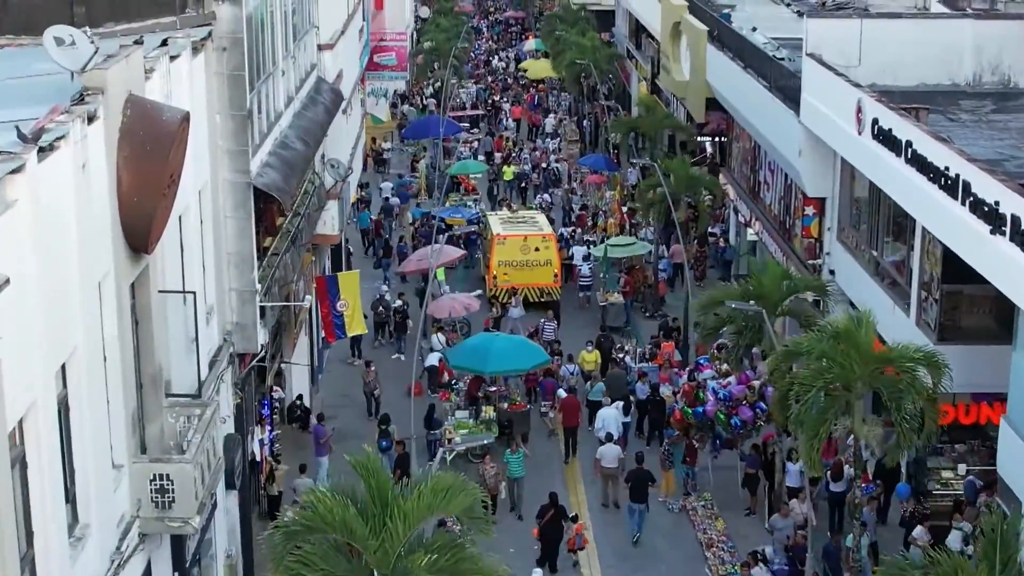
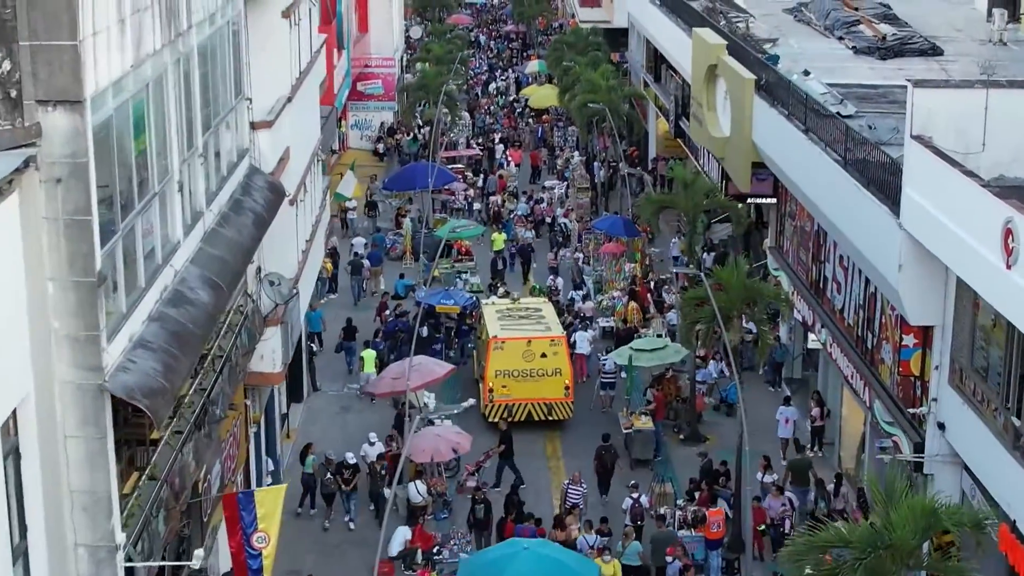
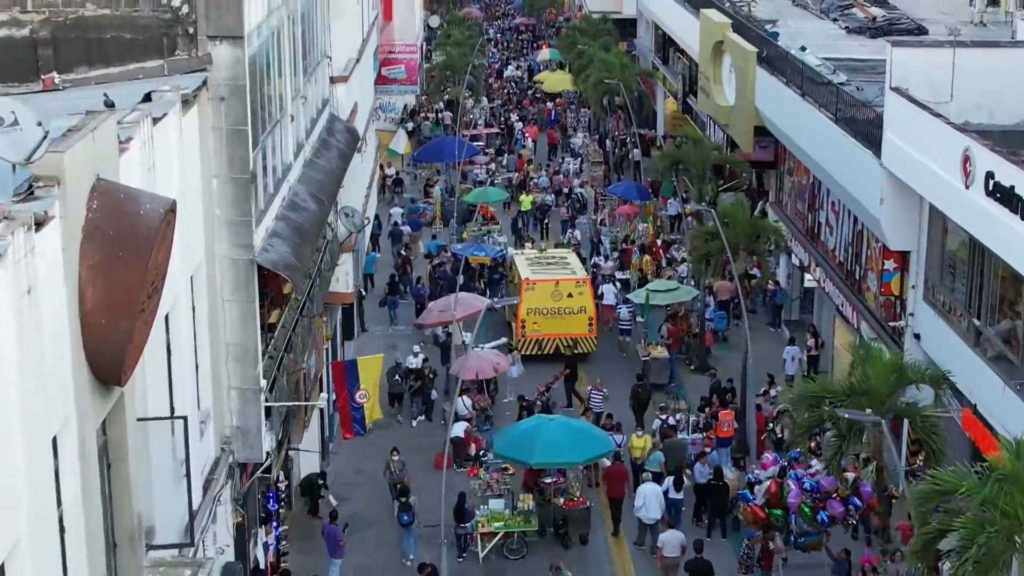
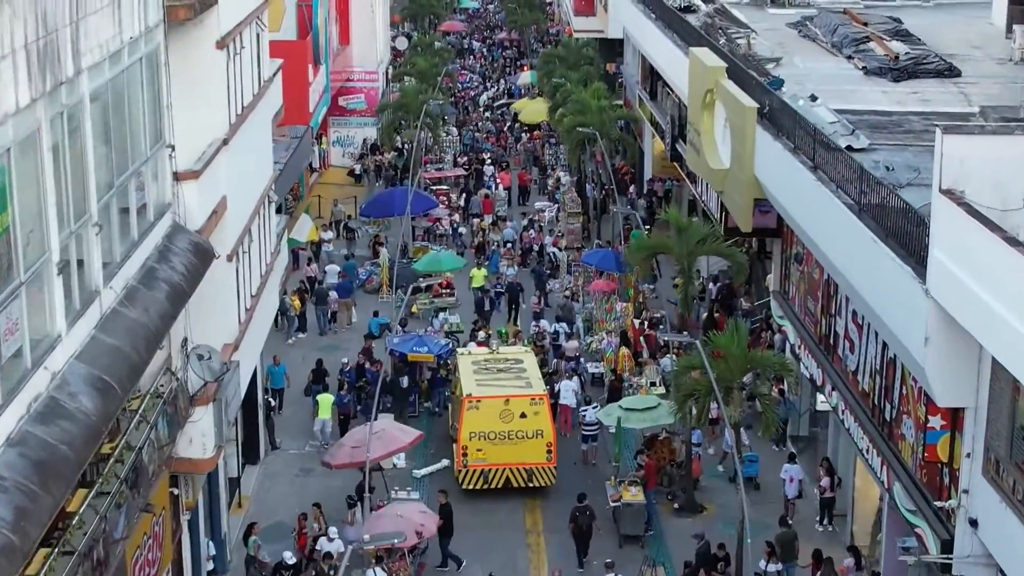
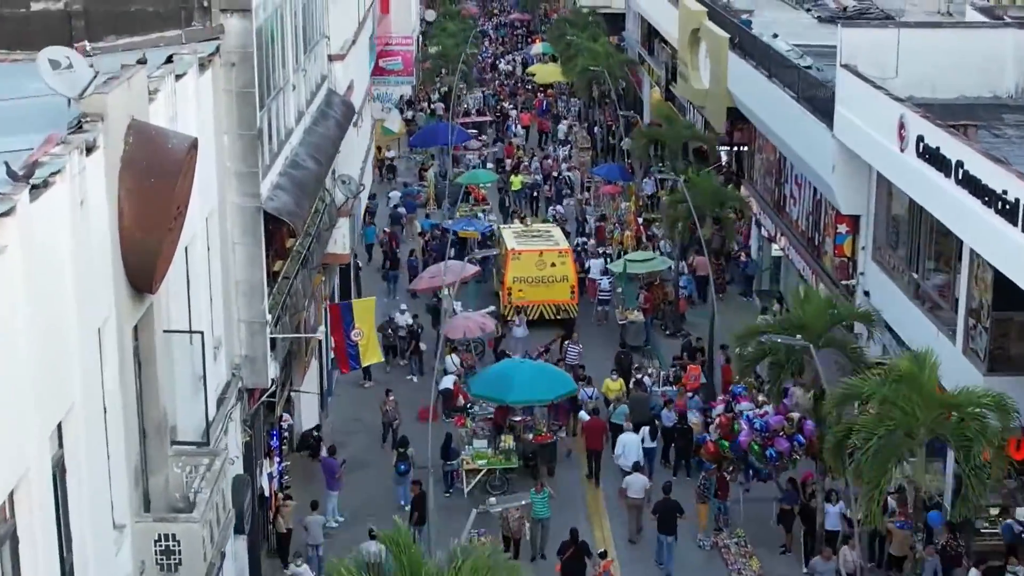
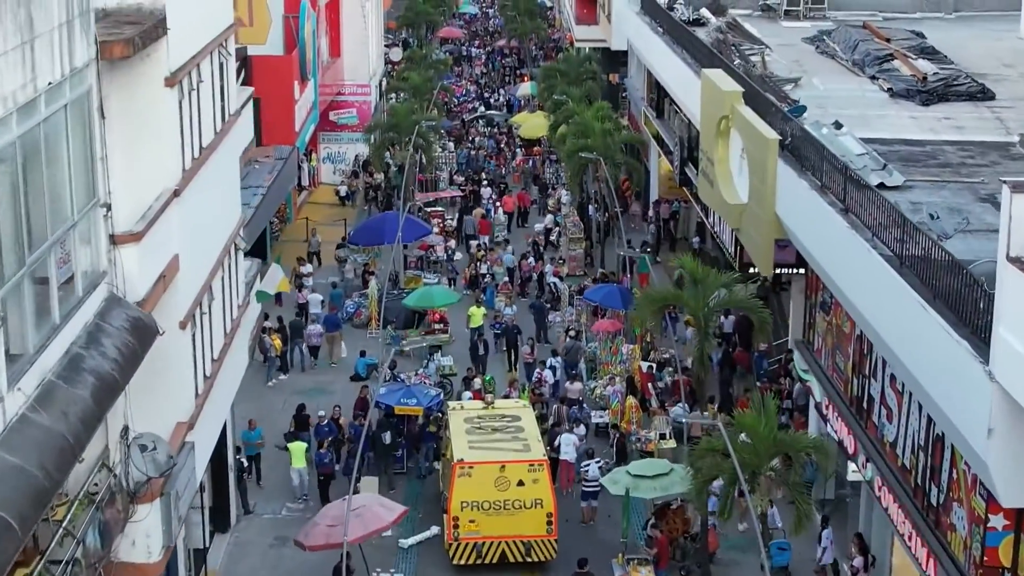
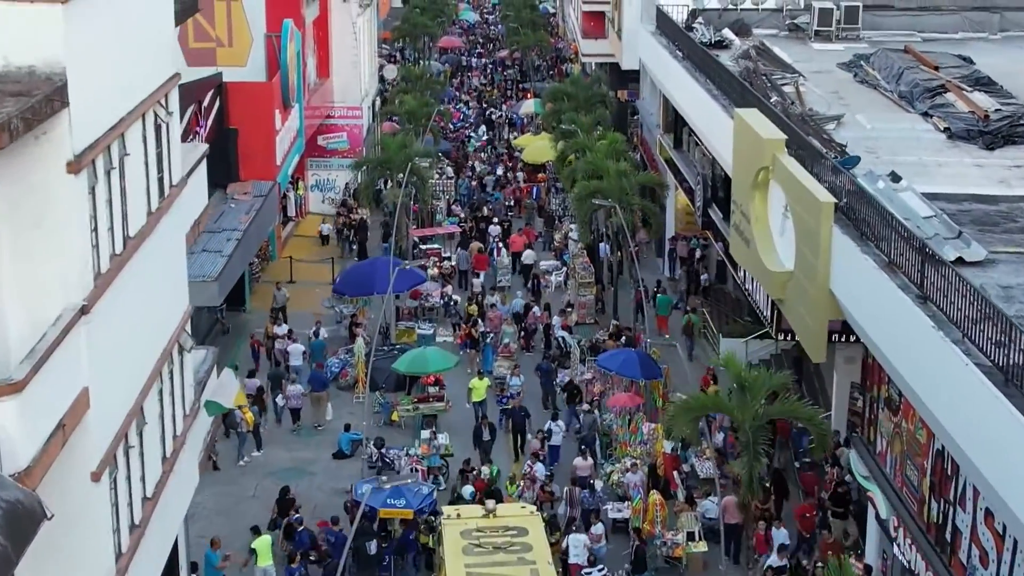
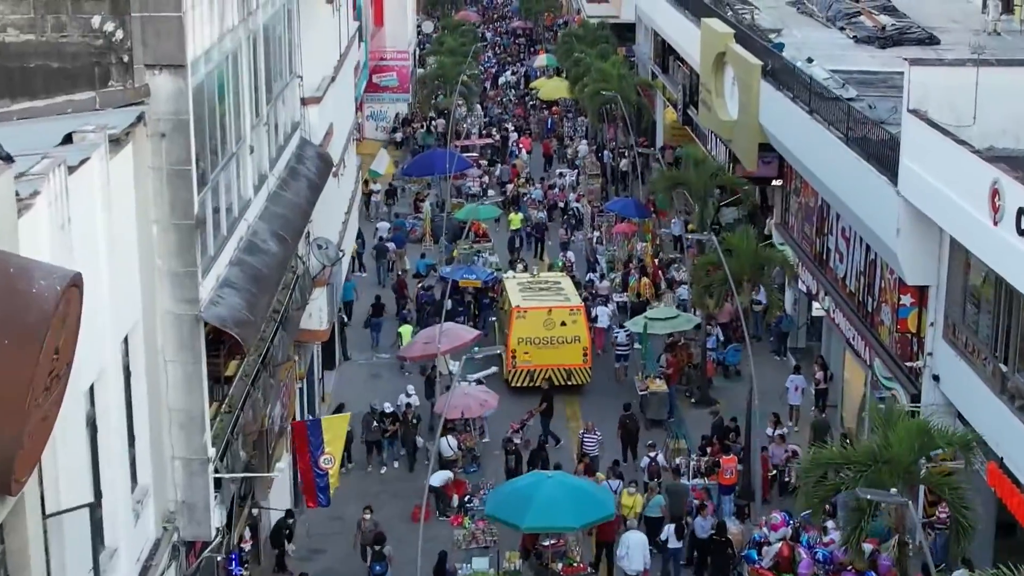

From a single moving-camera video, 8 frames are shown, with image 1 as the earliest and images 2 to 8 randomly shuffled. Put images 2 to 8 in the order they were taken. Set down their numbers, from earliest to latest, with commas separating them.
5, 3, 8, 2, 4, 6, 7
